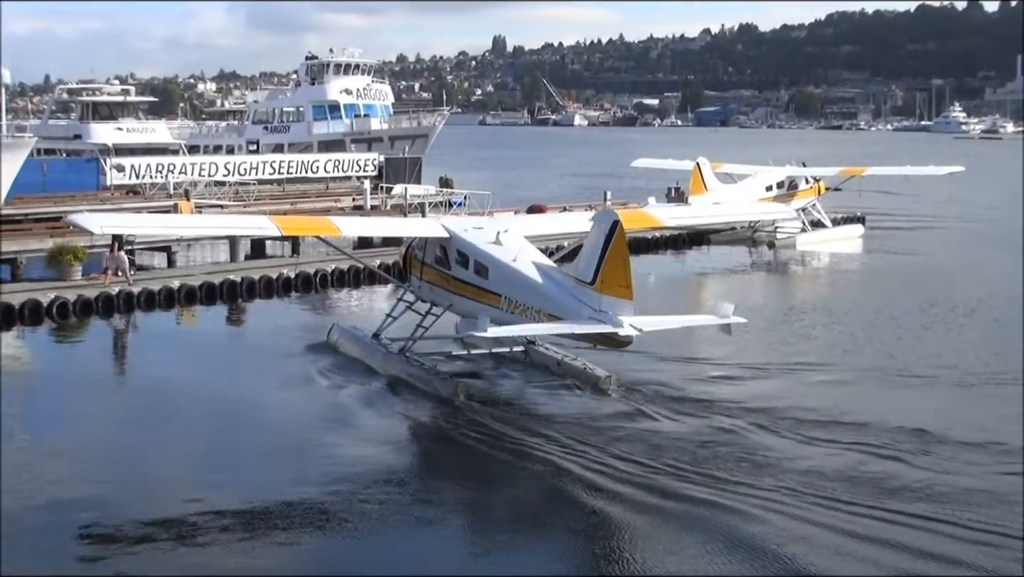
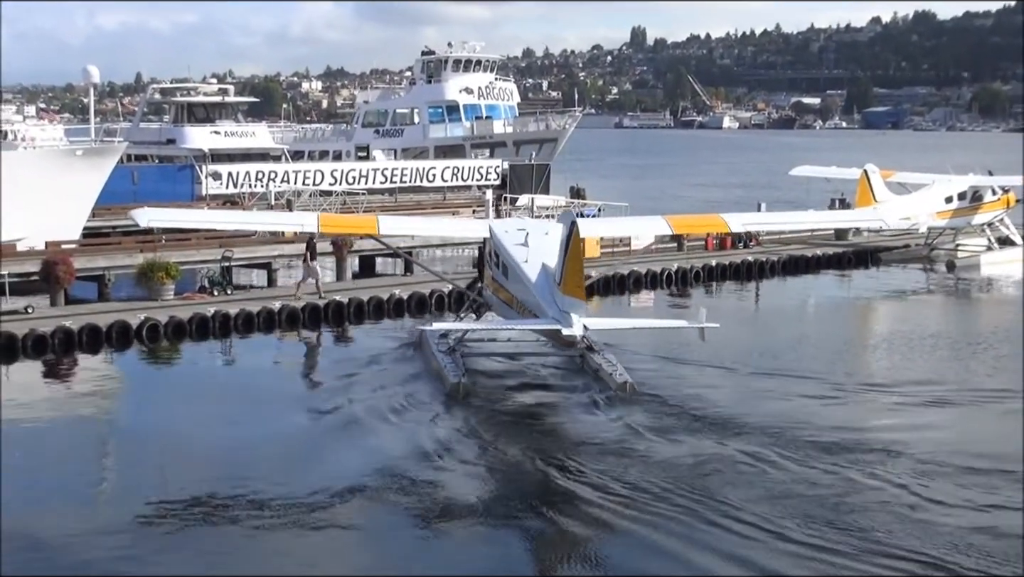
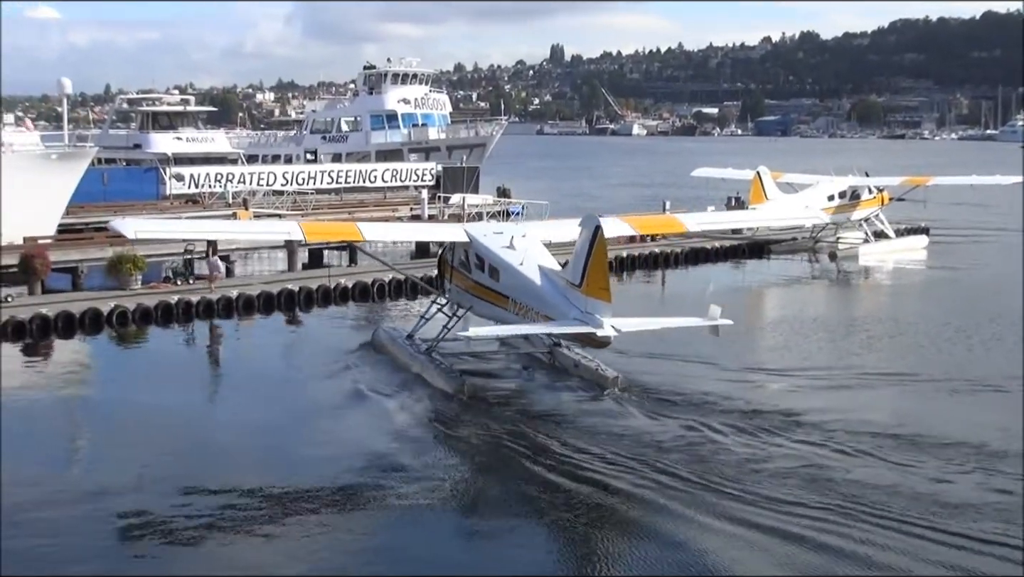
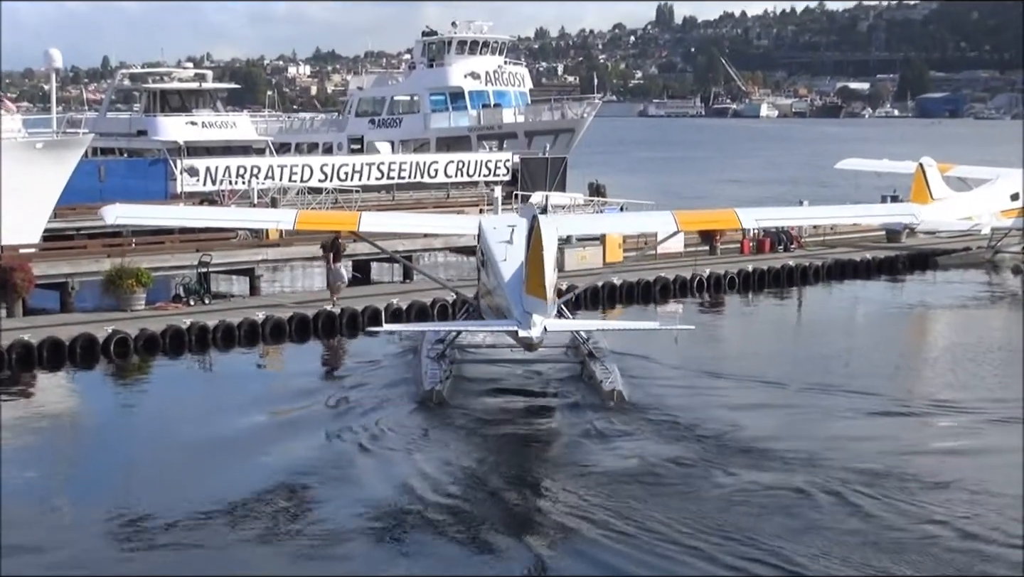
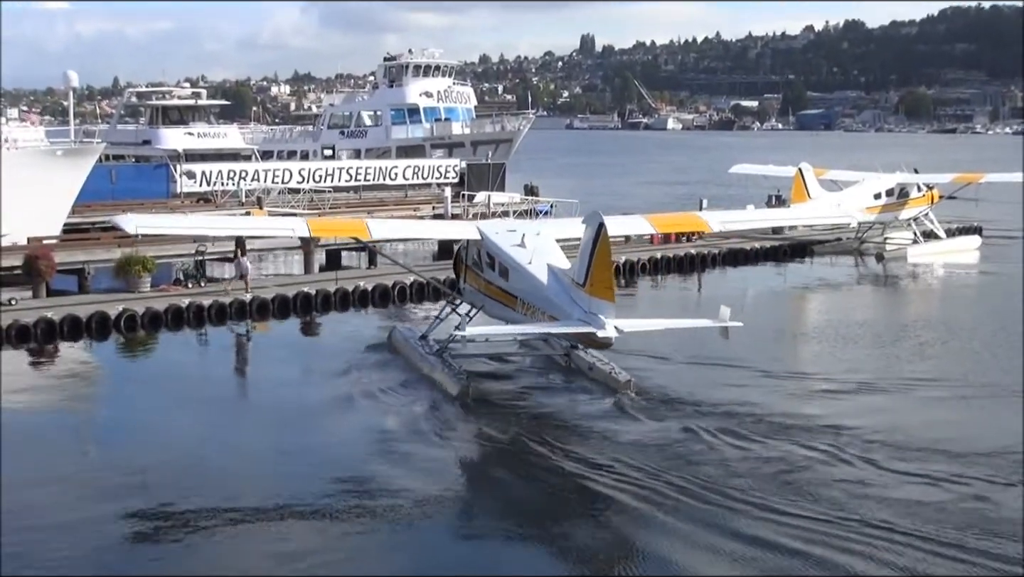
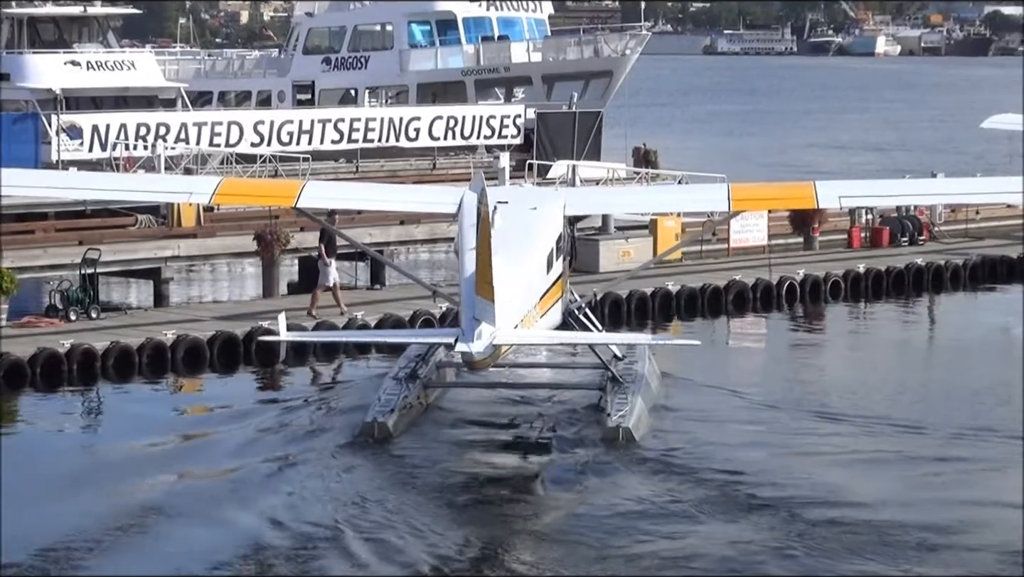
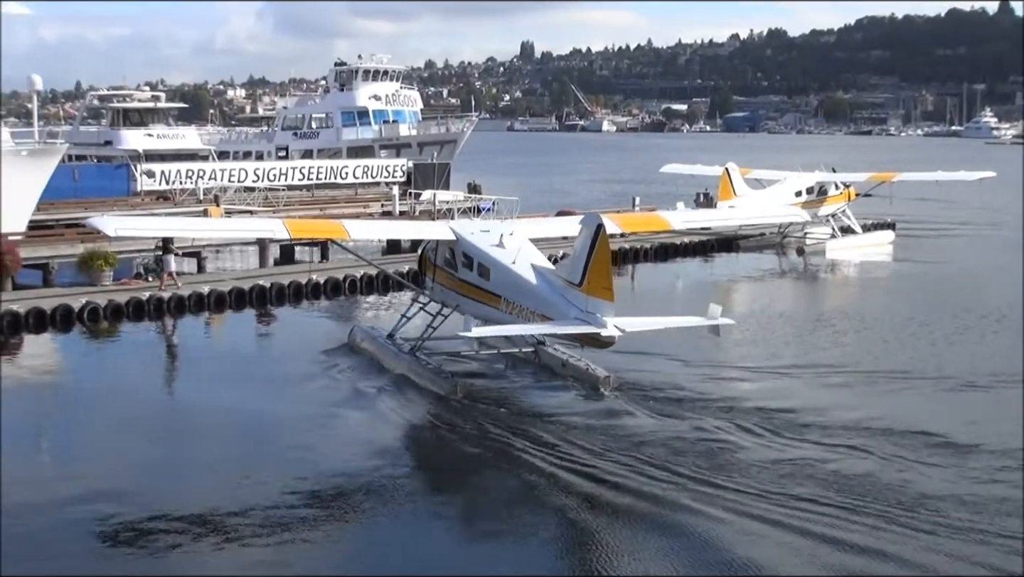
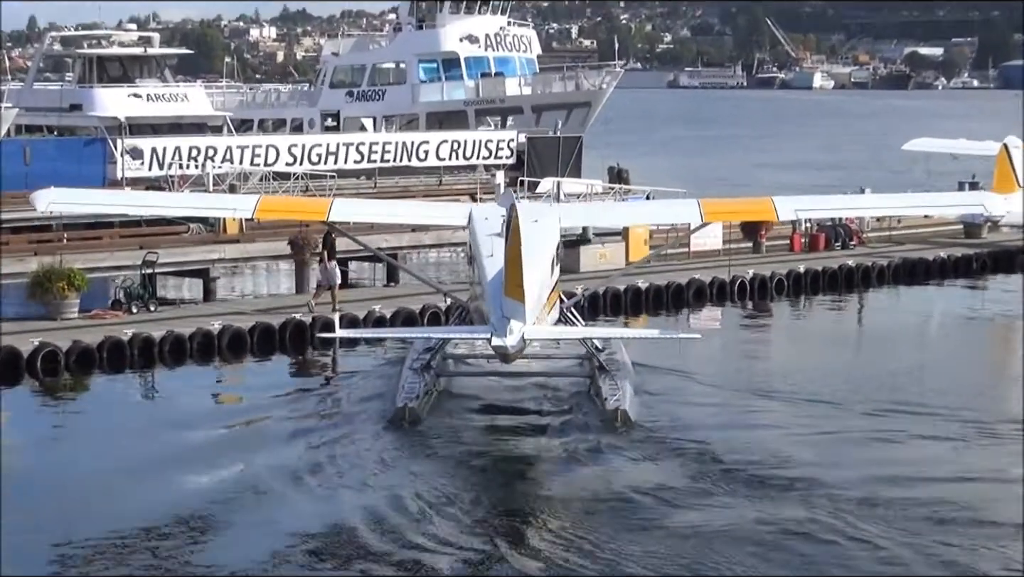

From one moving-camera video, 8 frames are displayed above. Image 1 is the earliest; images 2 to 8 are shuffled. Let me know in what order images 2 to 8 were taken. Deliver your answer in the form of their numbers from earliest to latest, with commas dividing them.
7, 3, 5, 2, 4, 8, 6
